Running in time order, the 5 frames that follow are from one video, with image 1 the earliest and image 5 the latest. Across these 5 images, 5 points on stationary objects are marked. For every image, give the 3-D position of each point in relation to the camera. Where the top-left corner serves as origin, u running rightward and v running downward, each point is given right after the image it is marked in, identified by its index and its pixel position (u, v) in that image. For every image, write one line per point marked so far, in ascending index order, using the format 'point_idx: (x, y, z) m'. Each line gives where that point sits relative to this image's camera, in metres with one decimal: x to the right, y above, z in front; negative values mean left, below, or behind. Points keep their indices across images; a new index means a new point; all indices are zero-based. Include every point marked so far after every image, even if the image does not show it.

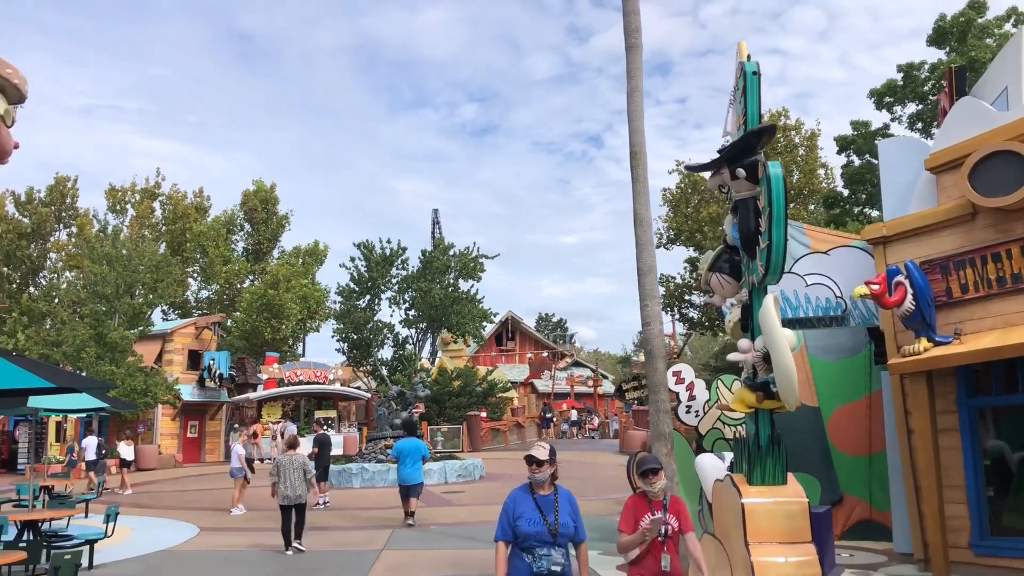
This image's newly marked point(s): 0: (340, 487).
0: (-3.4, -3.9, +18.5) m
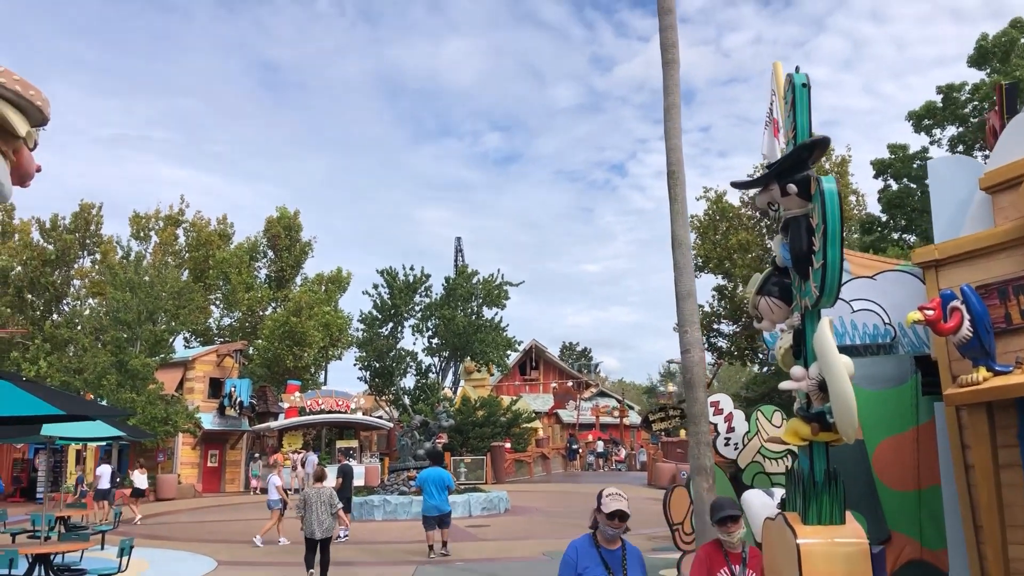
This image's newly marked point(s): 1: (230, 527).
0: (-2.9, -4.5, +18.1) m
1: (-5.4, -4.5, +17.9) m
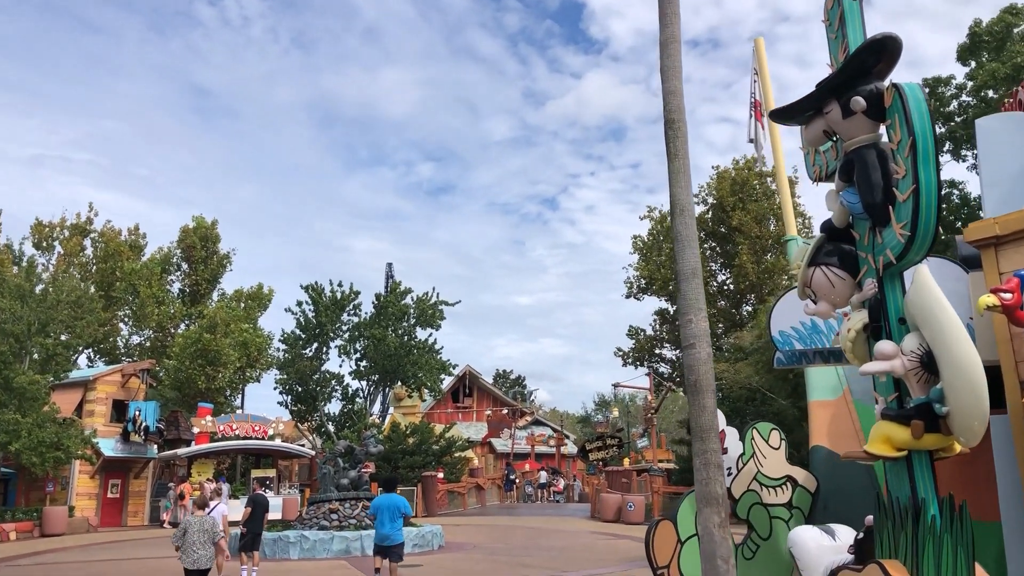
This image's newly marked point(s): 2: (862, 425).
0: (-4.0, -4.5, +15.7) m
1: (-6.5, -4.6, +15.4) m
2: (+3.5, -1.4, +9.4) m
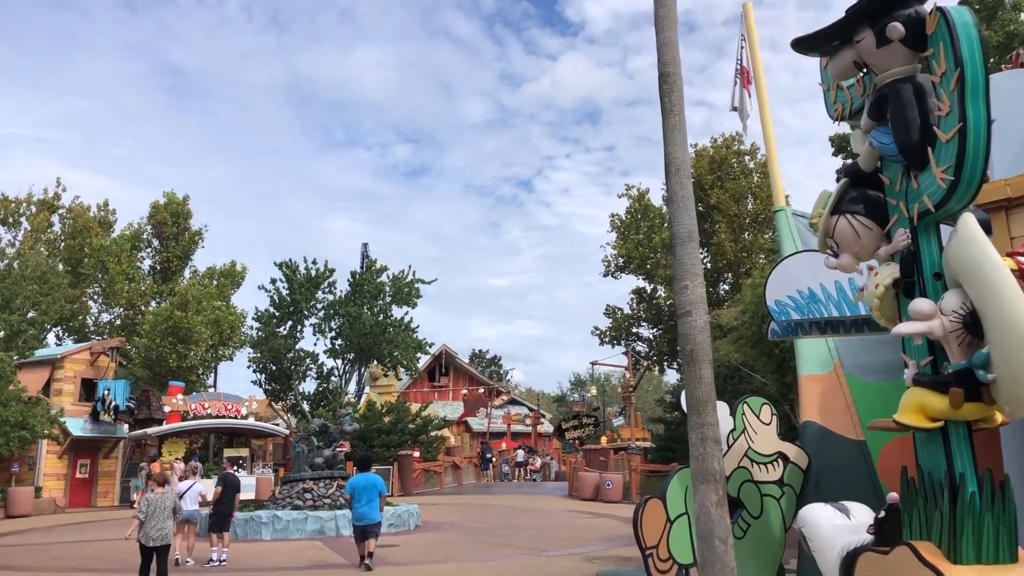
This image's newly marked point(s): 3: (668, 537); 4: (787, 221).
0: (-4.3, -4.1, +15.4) m
1: (-6.8, -4.2, +14.9) m
2: (+3.3, -1.1, +9.2) m
3: (+1.2, -2.0, +7.5) m
4: (+3.1, +0.8, +10.5) m
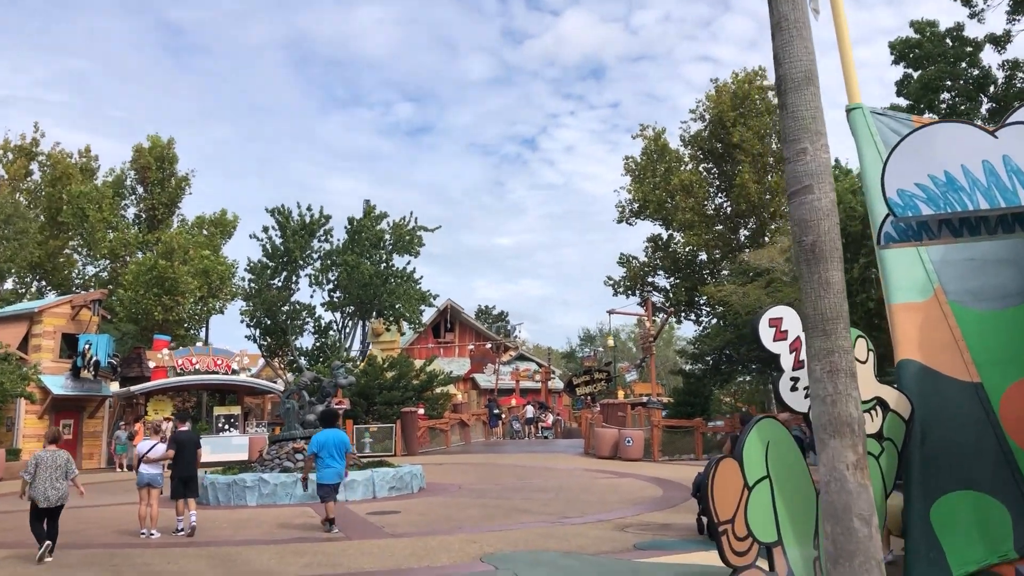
0: (-4.1, -3.2, +13.6) m
1: (-6.6, -3.2, +13.2) m
2: (+3.5, -0.4, +7.2) m
3: (+1.4, -1.3, +5.7) m
4: (+3.2, +1.6, +8.5) m
